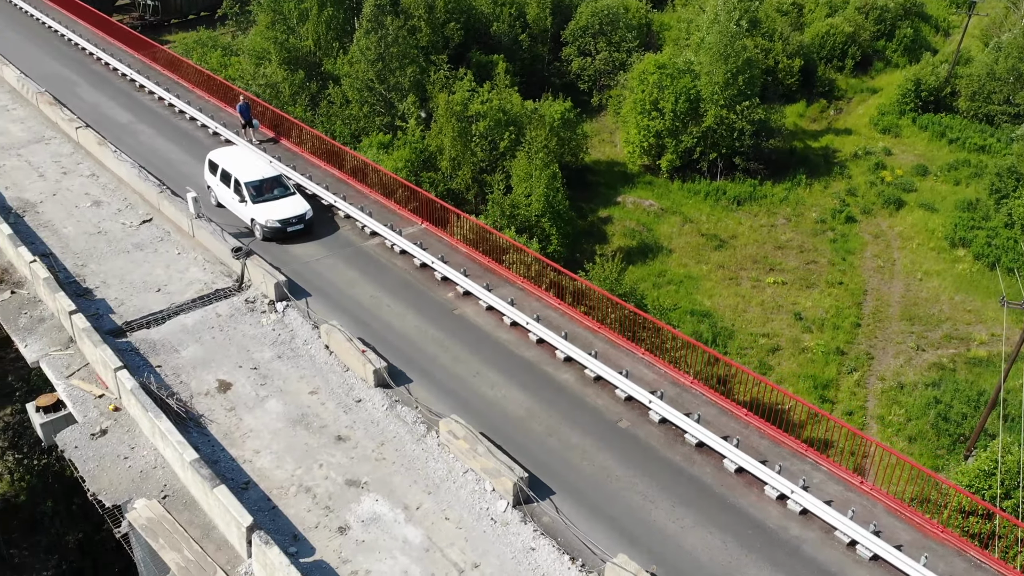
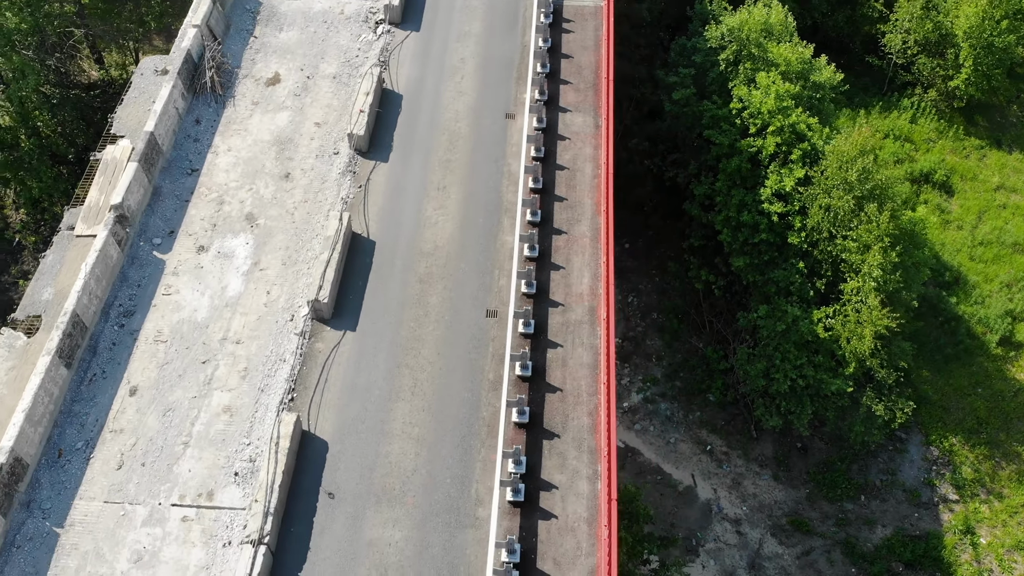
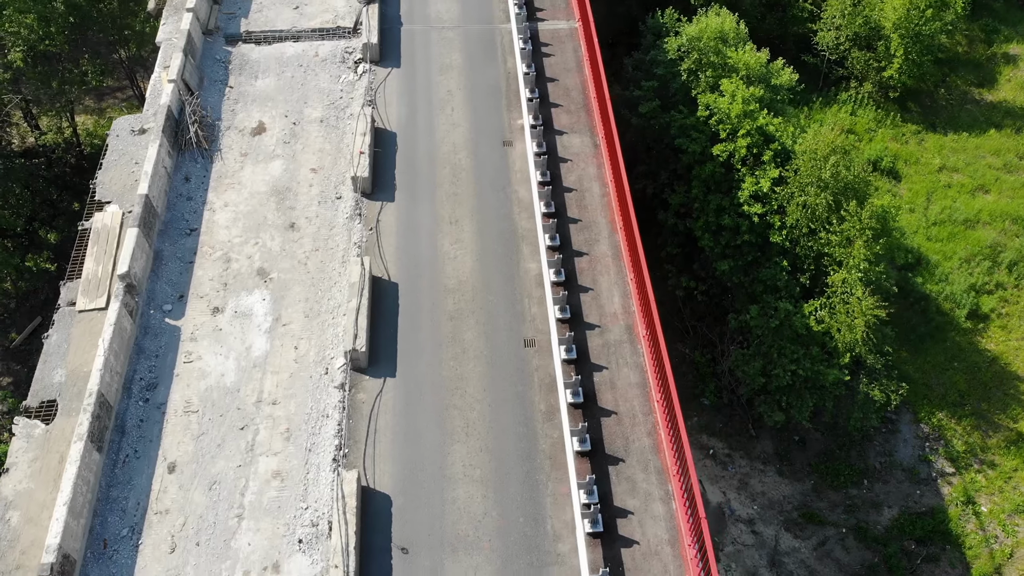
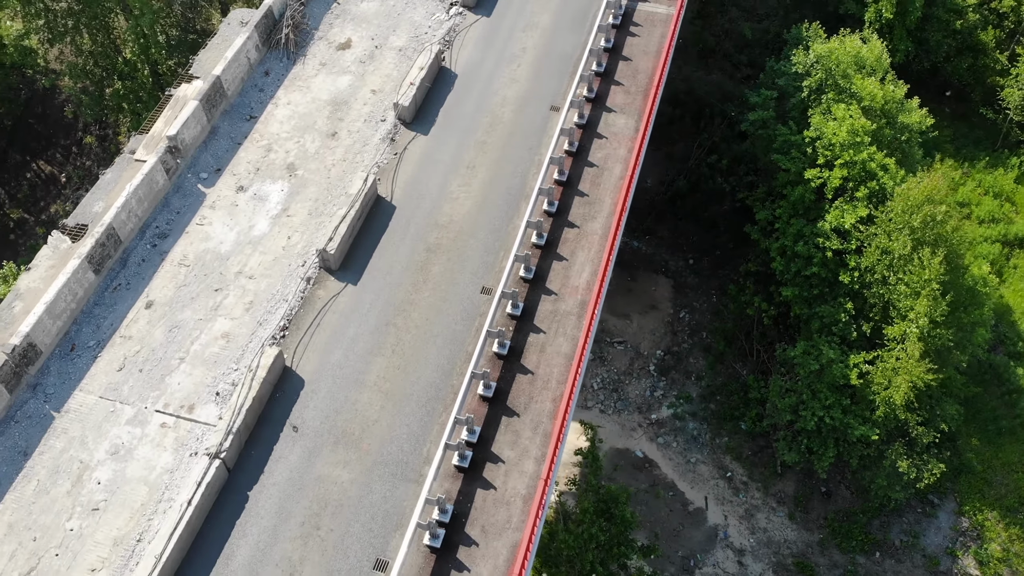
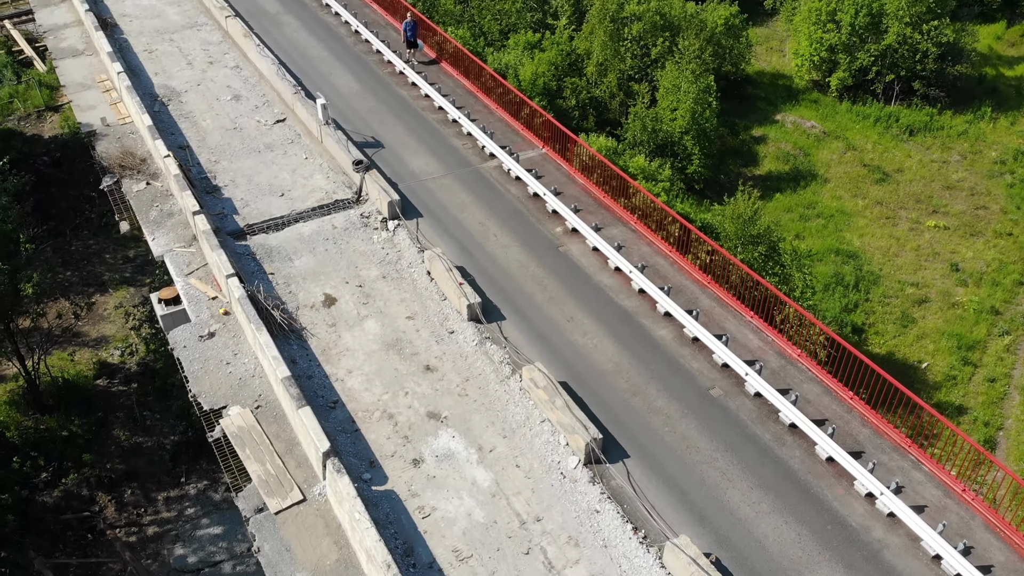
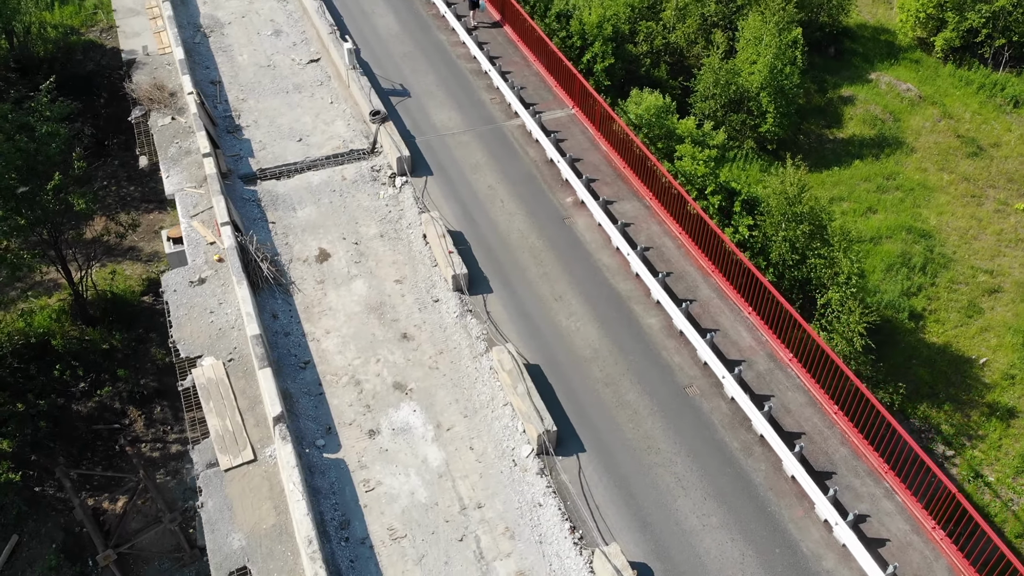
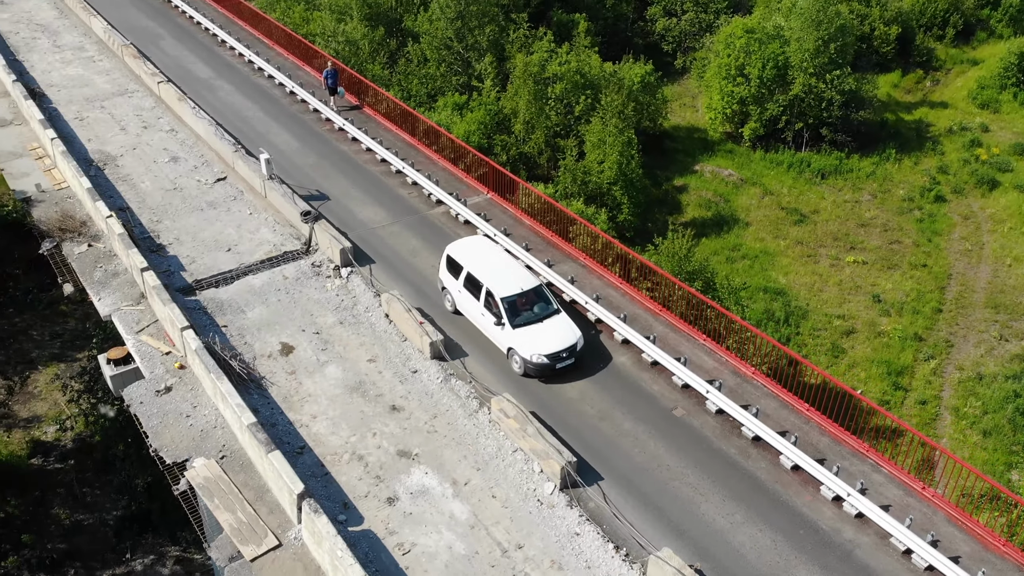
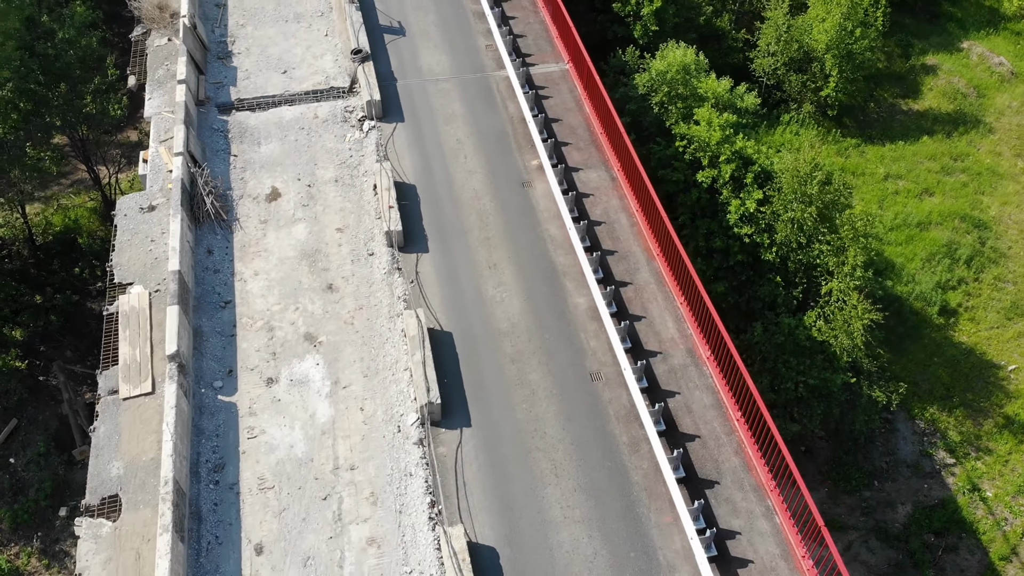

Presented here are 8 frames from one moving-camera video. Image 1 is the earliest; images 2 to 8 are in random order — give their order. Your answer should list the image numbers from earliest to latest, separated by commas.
7, 5, 6, 8, 3, 2, 4
